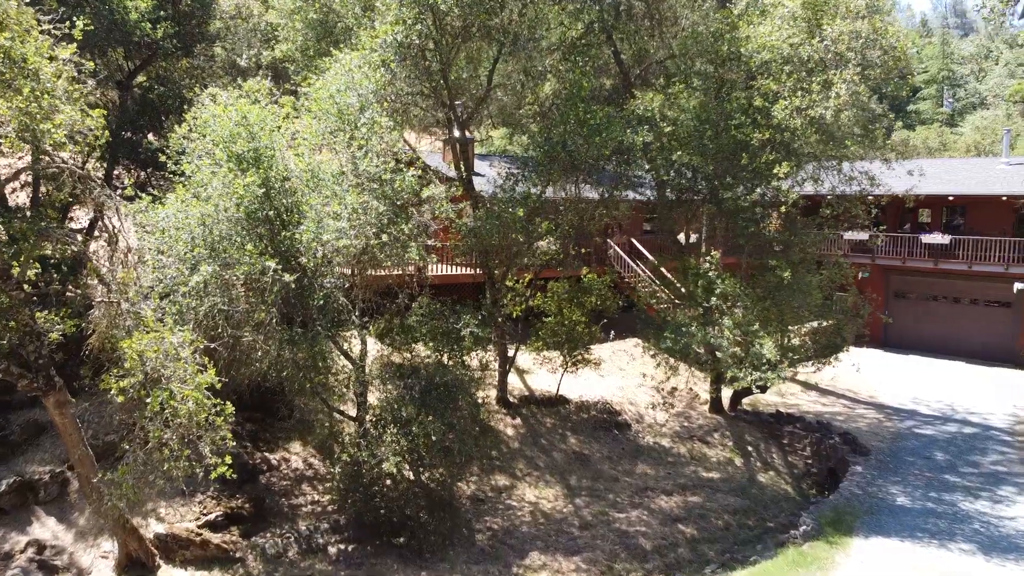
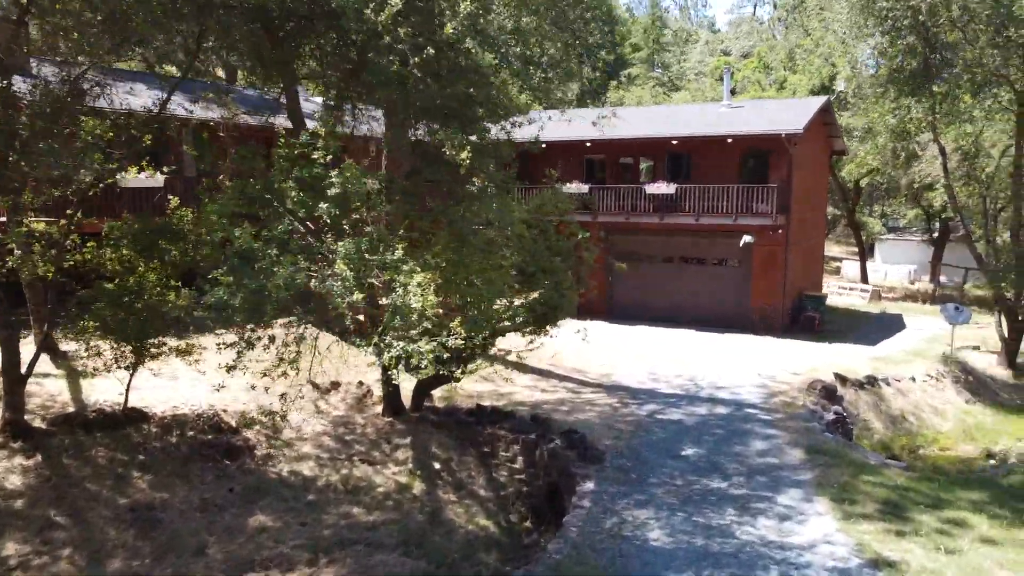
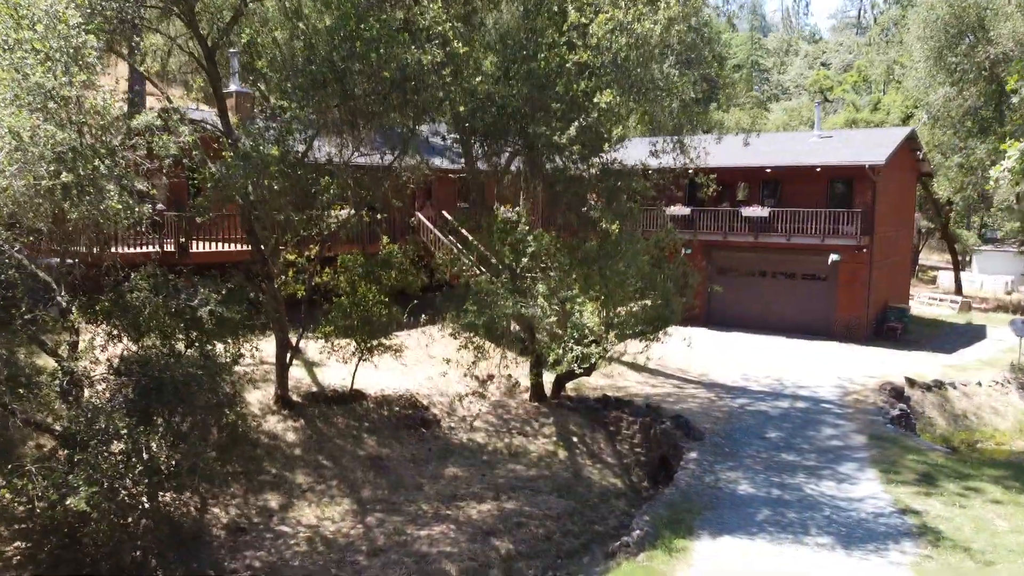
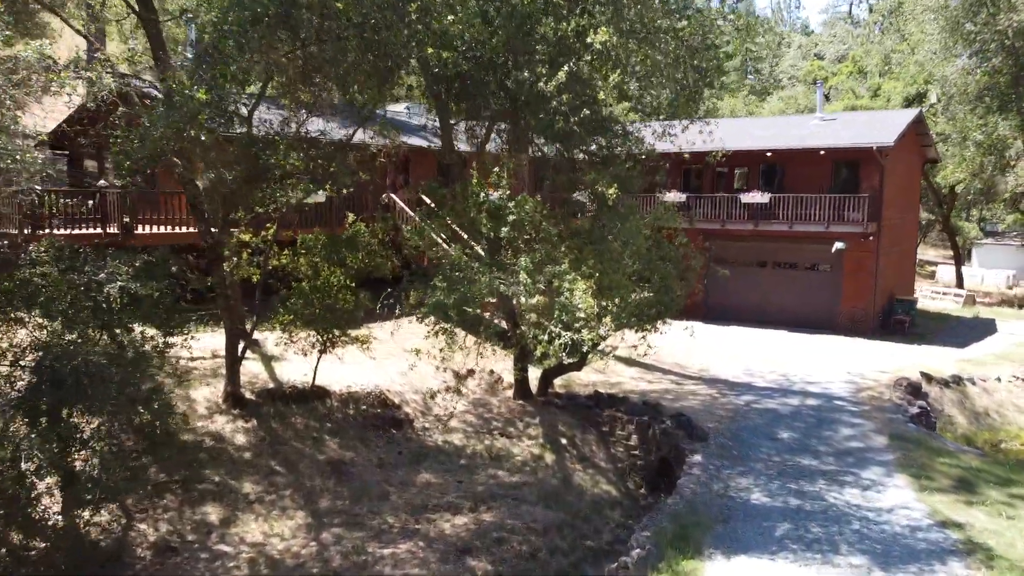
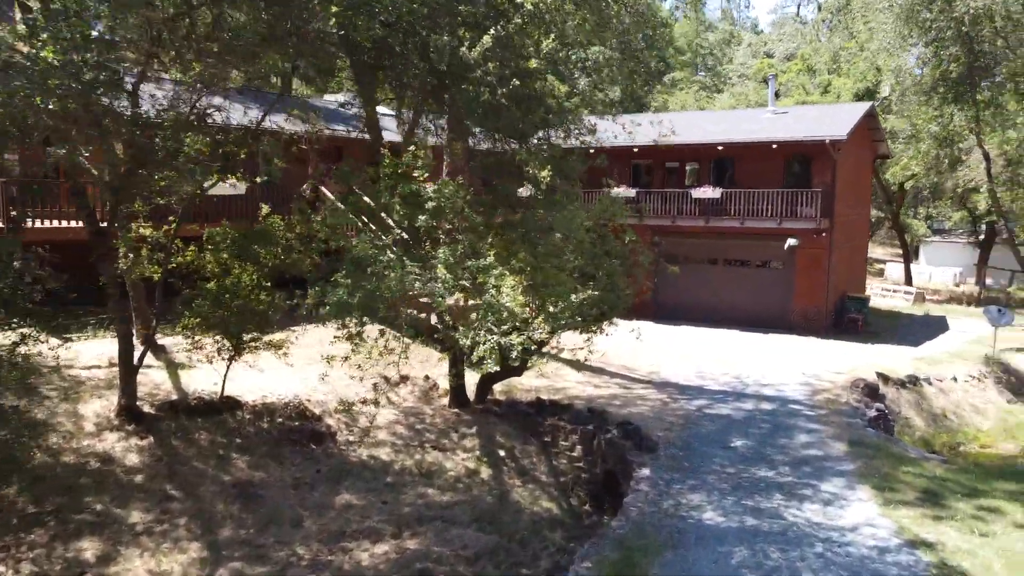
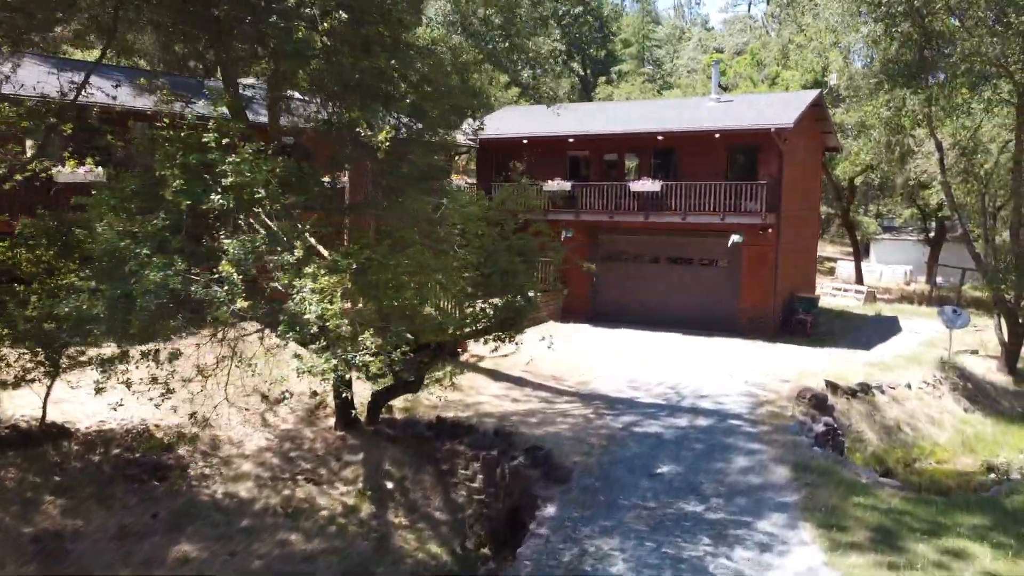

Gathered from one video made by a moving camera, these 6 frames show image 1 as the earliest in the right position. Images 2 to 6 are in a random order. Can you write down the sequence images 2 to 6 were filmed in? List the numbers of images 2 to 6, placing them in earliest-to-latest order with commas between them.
3, 4, 5, 2, 6
